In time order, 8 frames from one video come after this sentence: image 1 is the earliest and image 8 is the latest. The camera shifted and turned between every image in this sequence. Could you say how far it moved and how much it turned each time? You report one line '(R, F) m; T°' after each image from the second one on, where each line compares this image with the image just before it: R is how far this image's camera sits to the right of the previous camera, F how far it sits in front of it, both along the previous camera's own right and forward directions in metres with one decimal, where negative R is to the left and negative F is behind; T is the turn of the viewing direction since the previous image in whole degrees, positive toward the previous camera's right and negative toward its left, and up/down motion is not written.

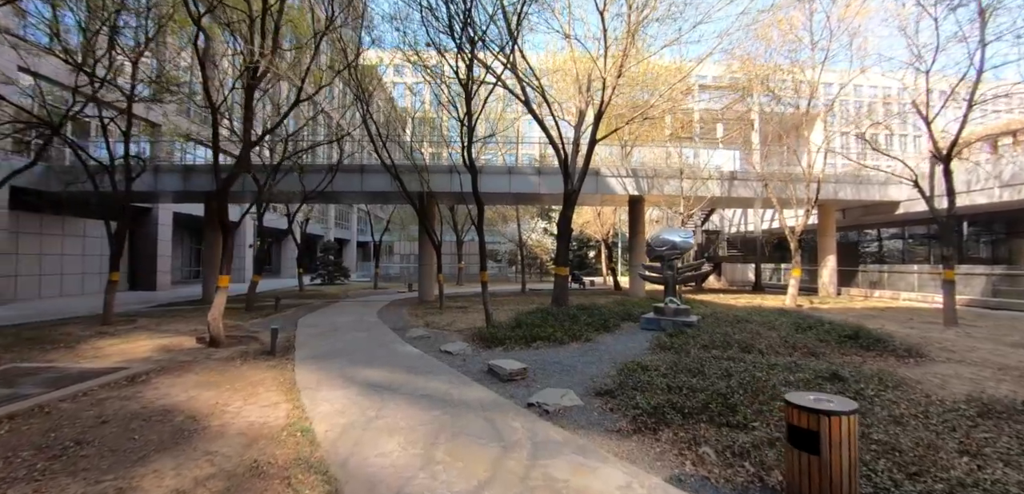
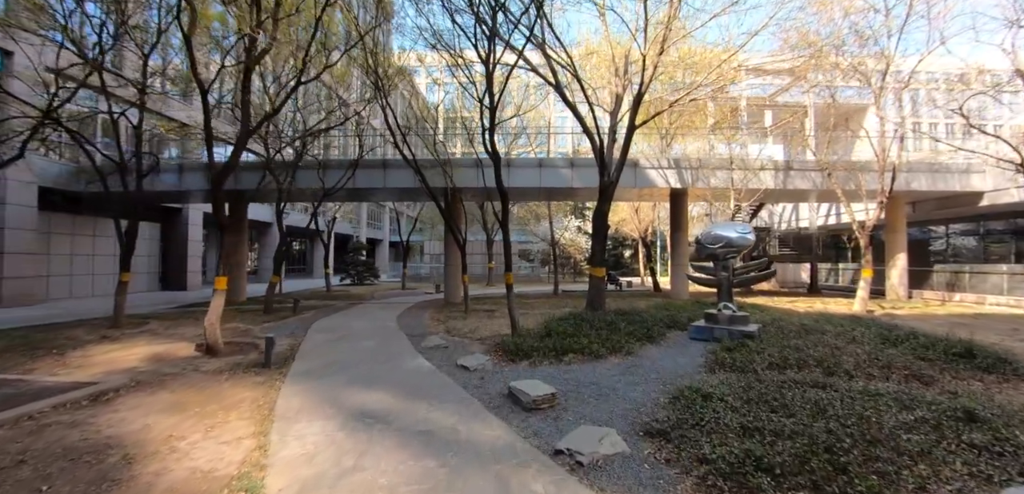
(+0.1, +1.1) m; -4°
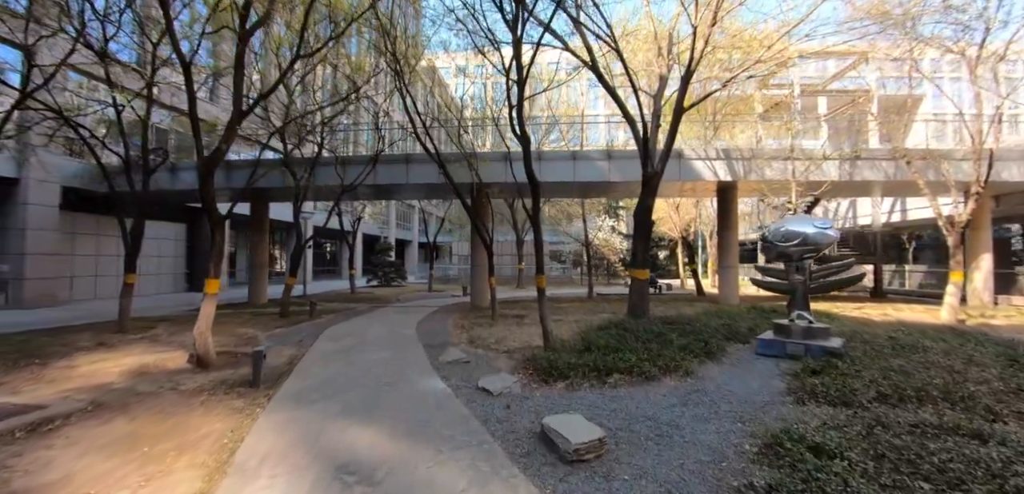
(0.0, +1.2) m; -4°
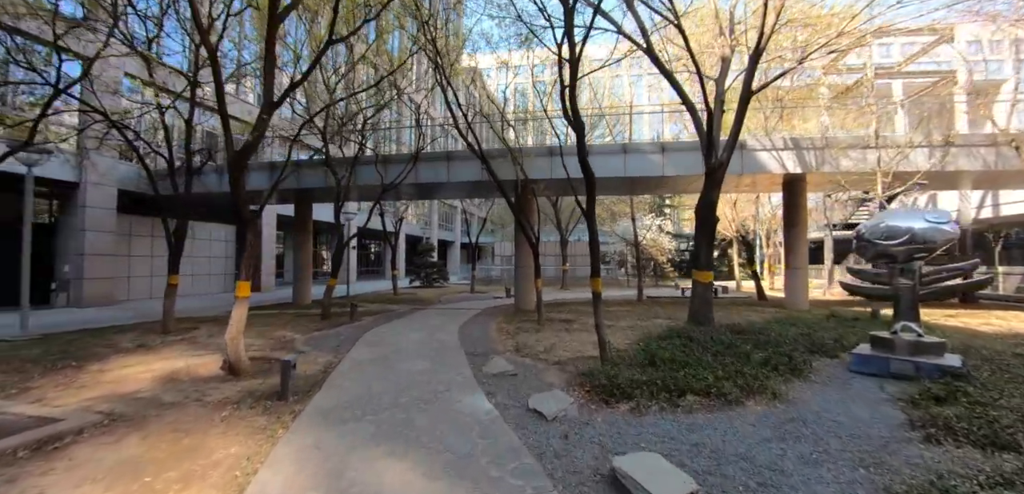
(-0.2, +0.7) m; -5°
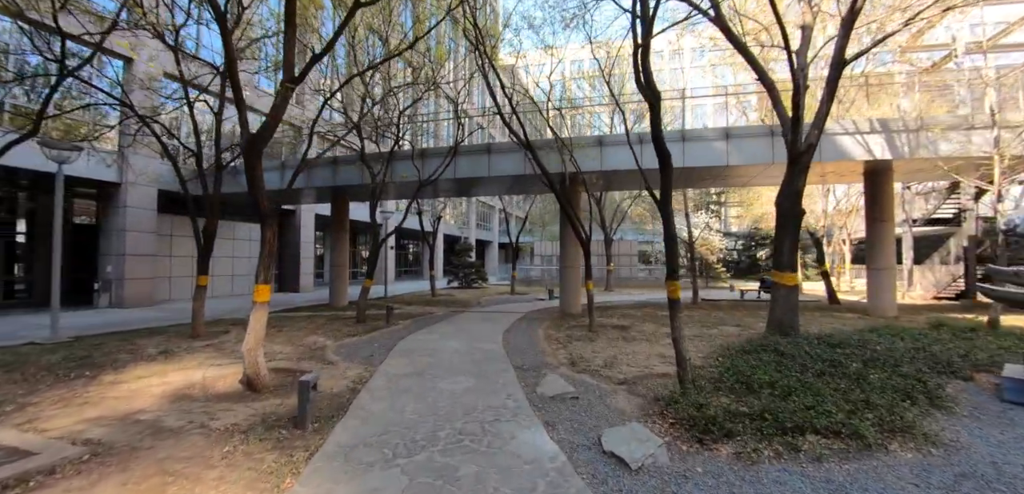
(-0.3, +1.0) m; -5°
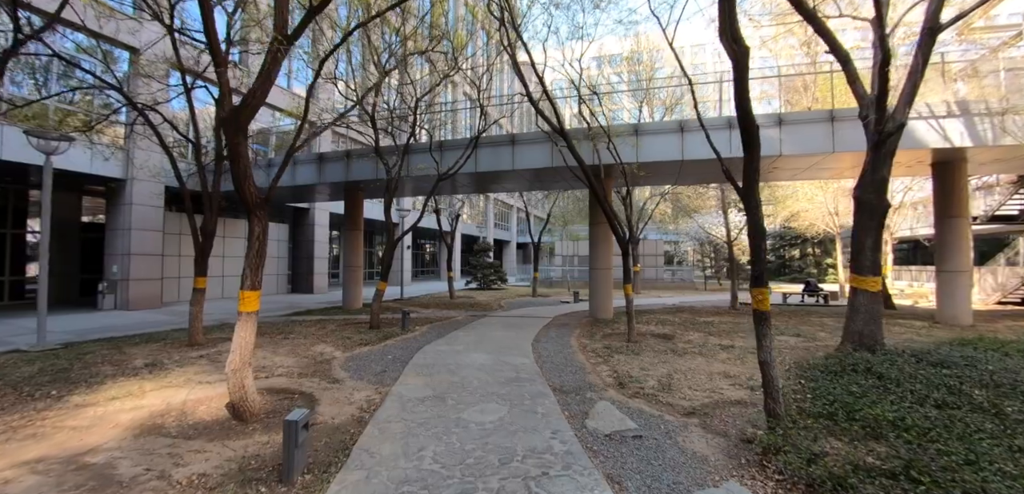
(-0.3, +1.0) m; -2°
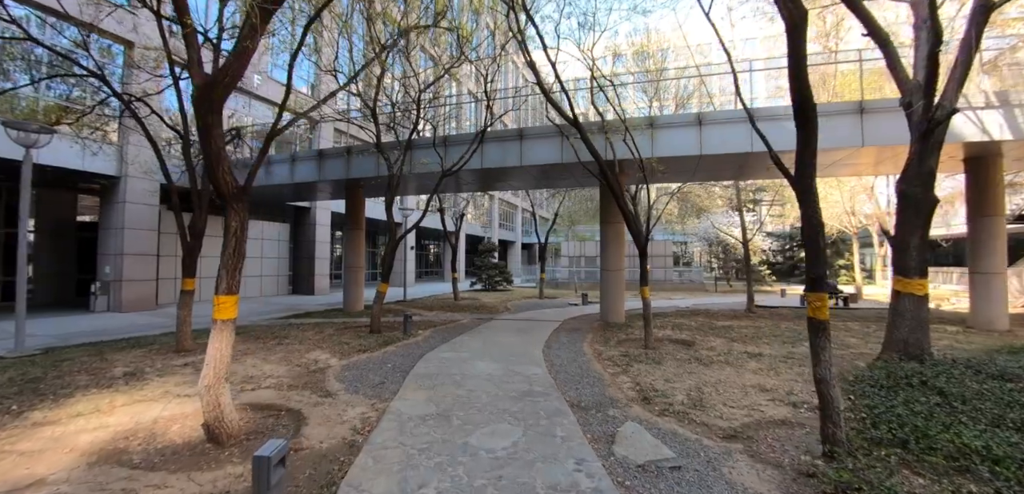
(-0.1, +0.5) m; -1°
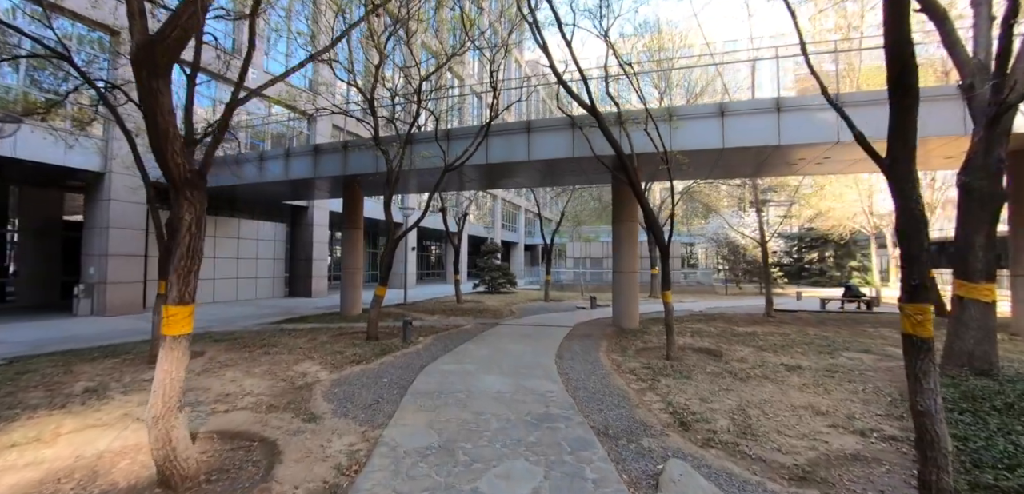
(-0.1, +0.7) m; 0°
